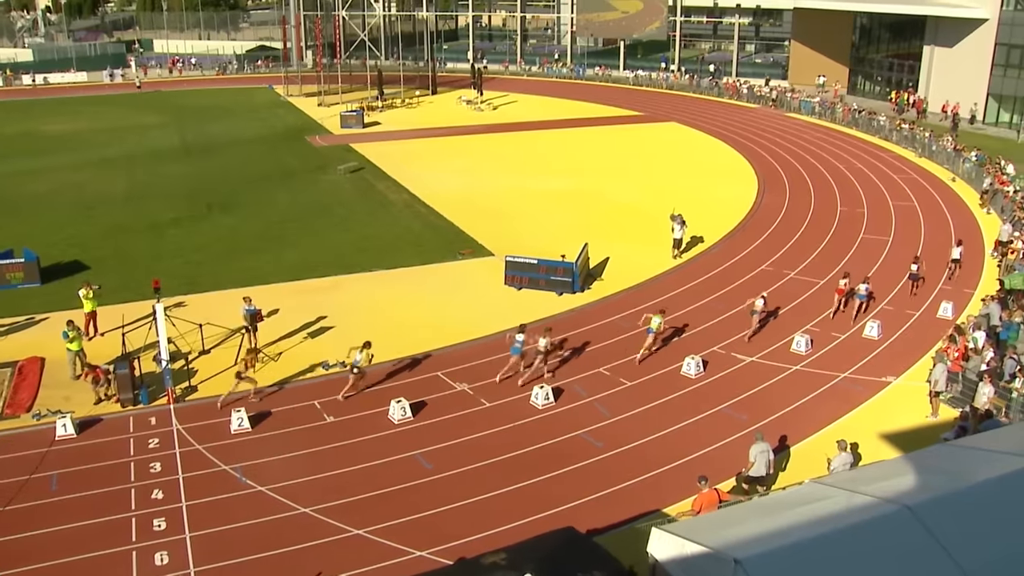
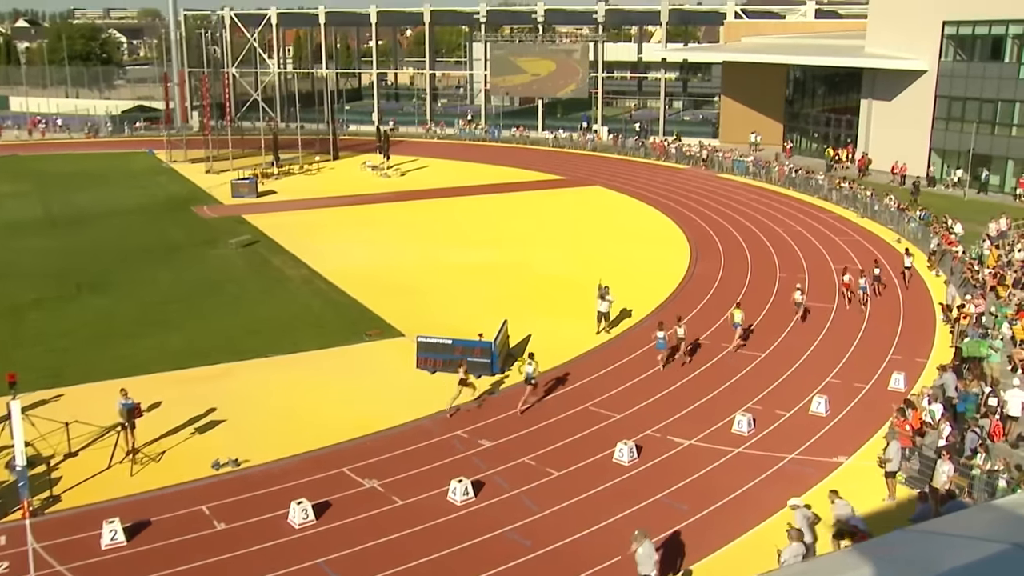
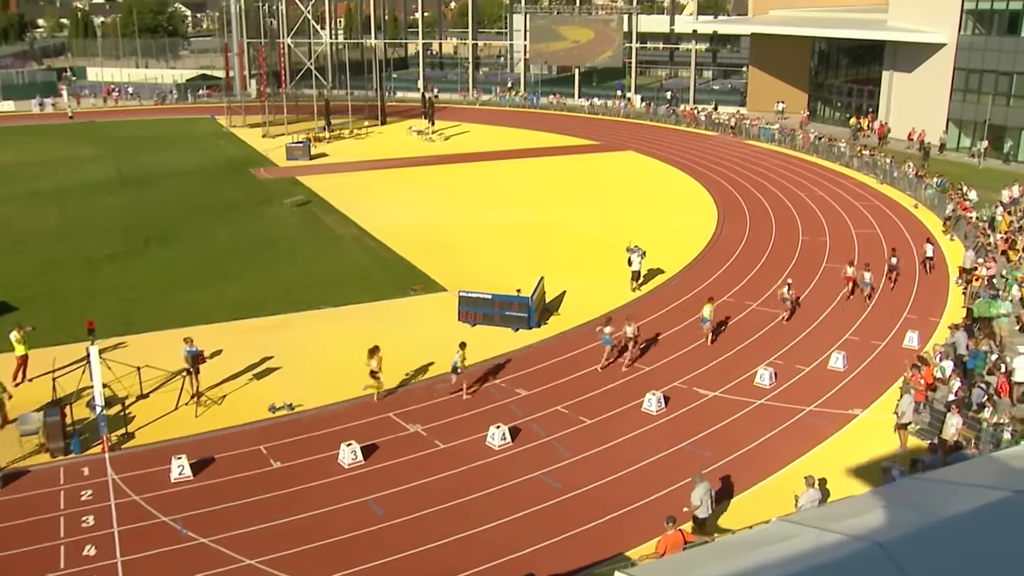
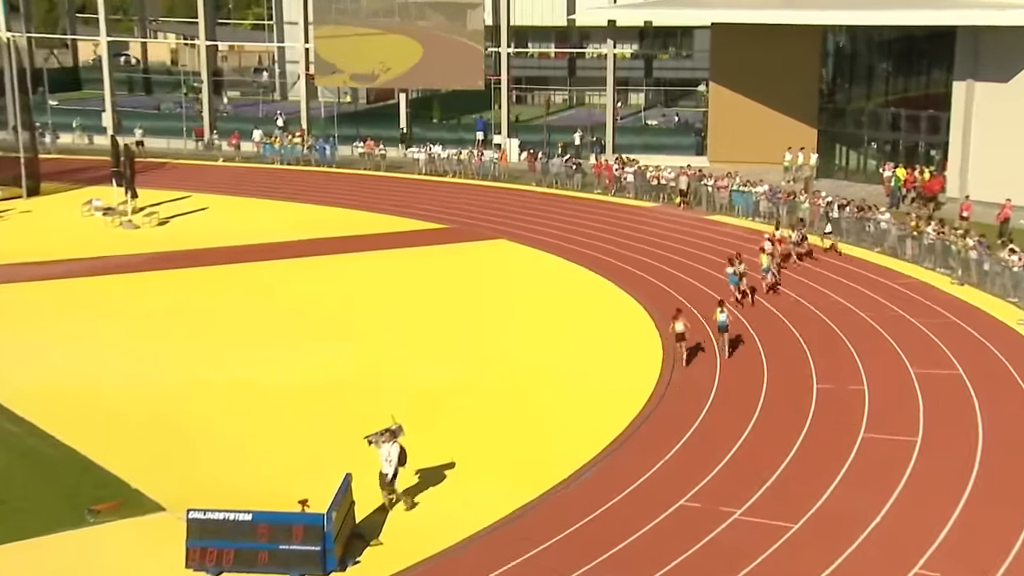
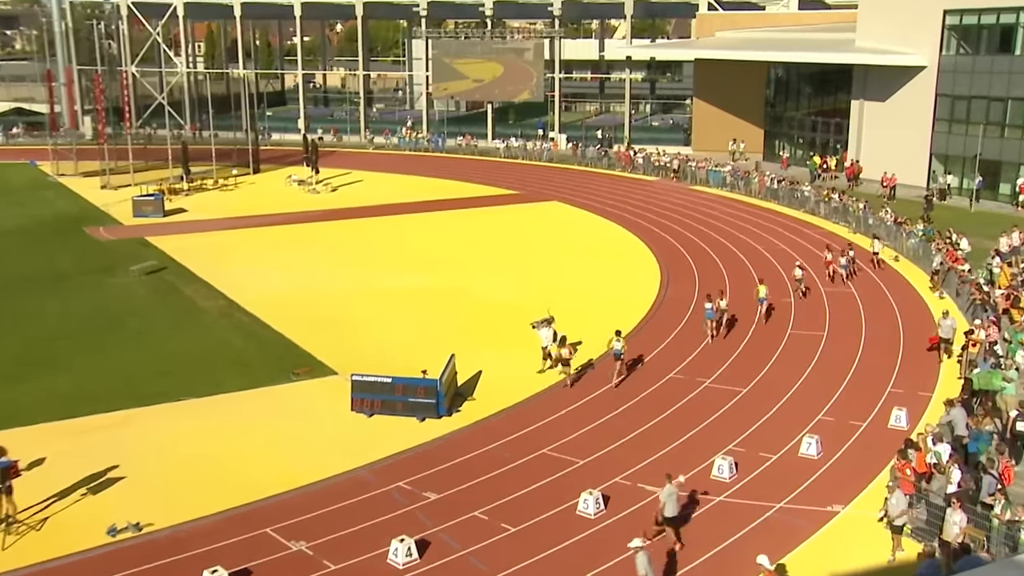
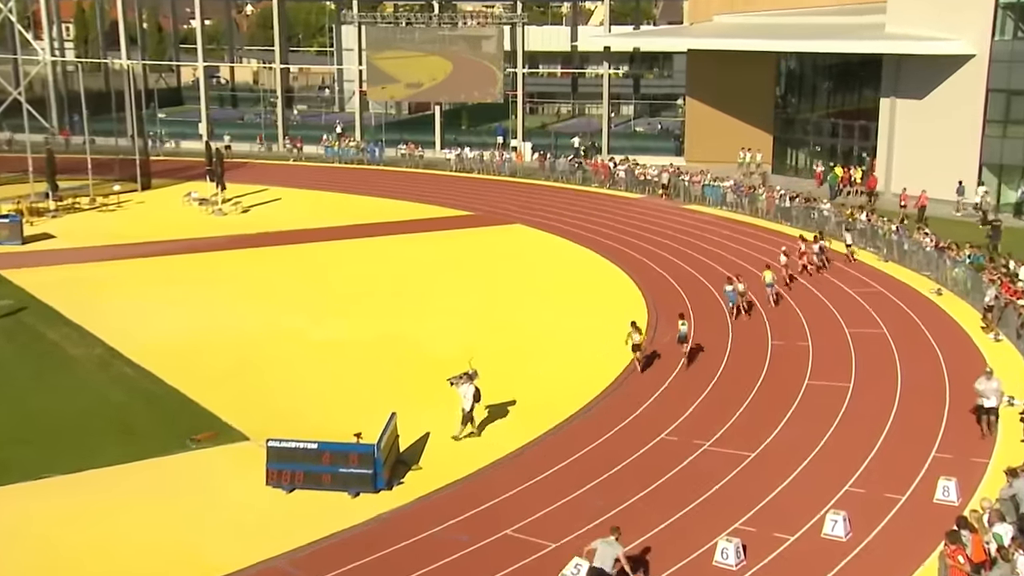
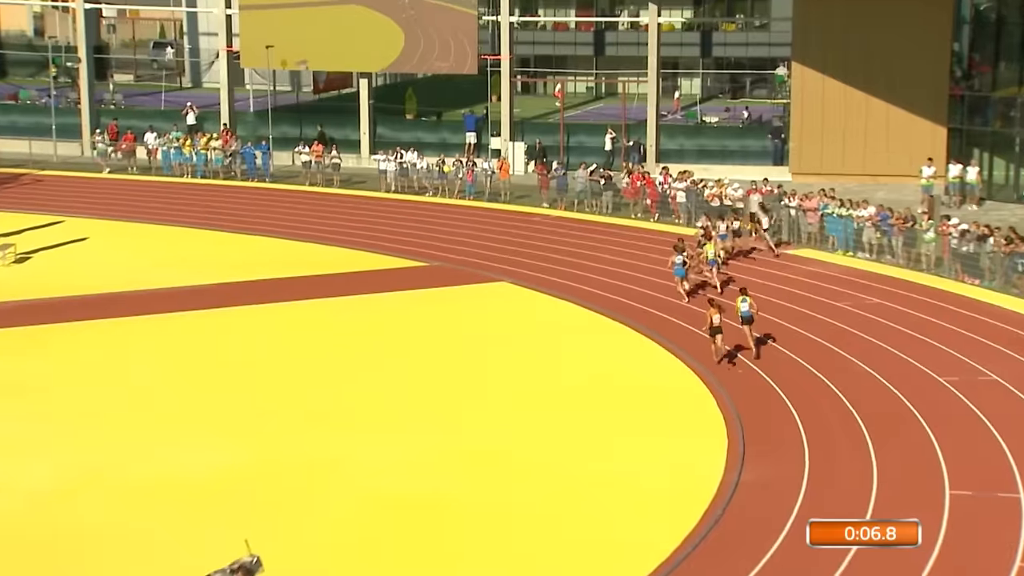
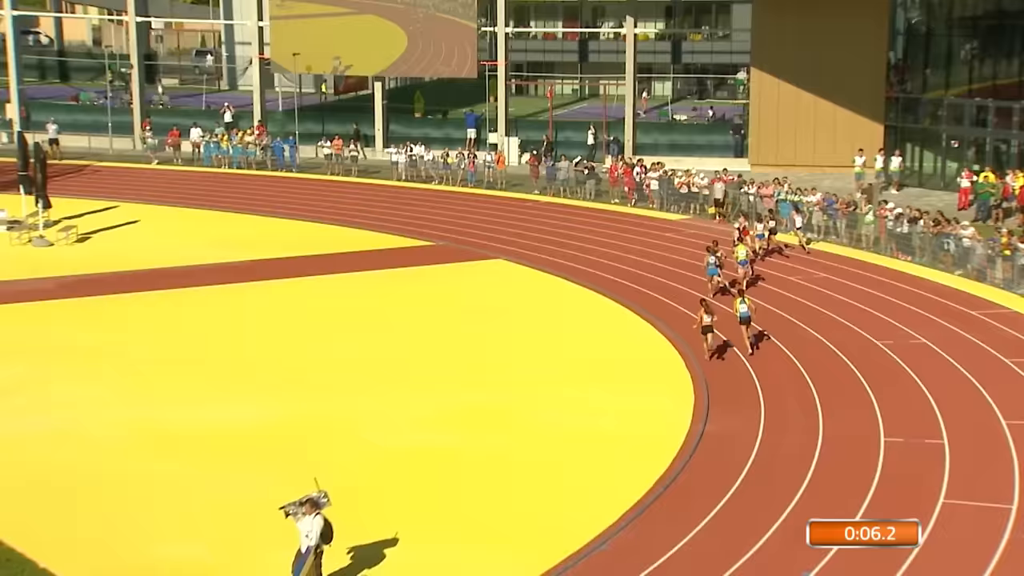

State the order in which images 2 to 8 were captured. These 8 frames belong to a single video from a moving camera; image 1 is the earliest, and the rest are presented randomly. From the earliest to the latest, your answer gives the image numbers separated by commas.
3, 2, 5, 6, 4, 8, 7
